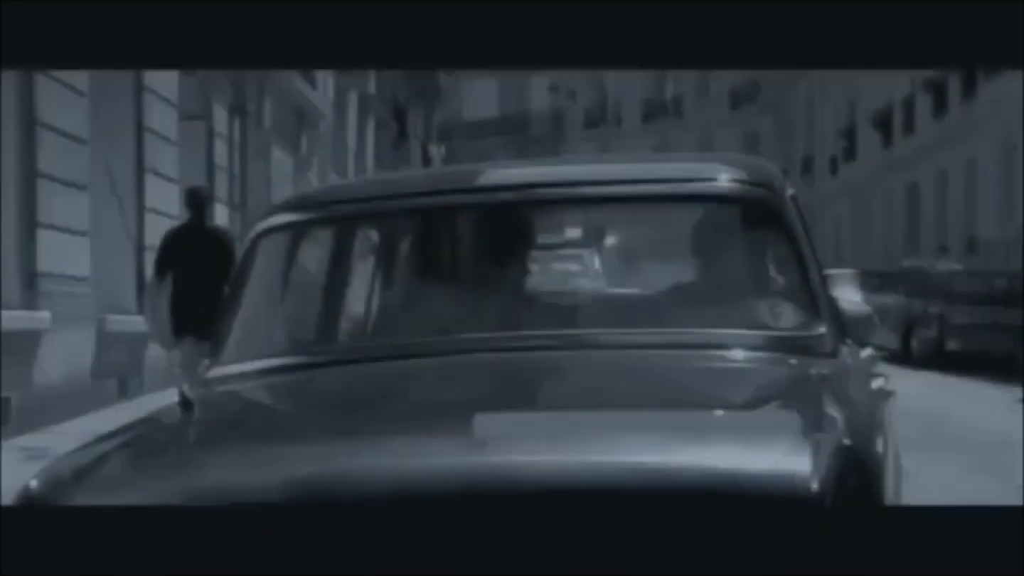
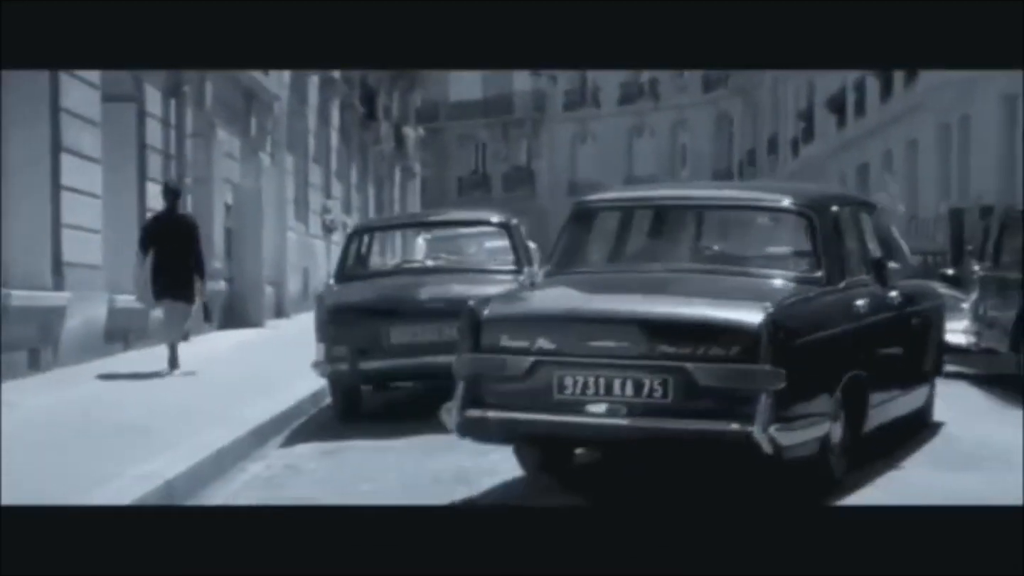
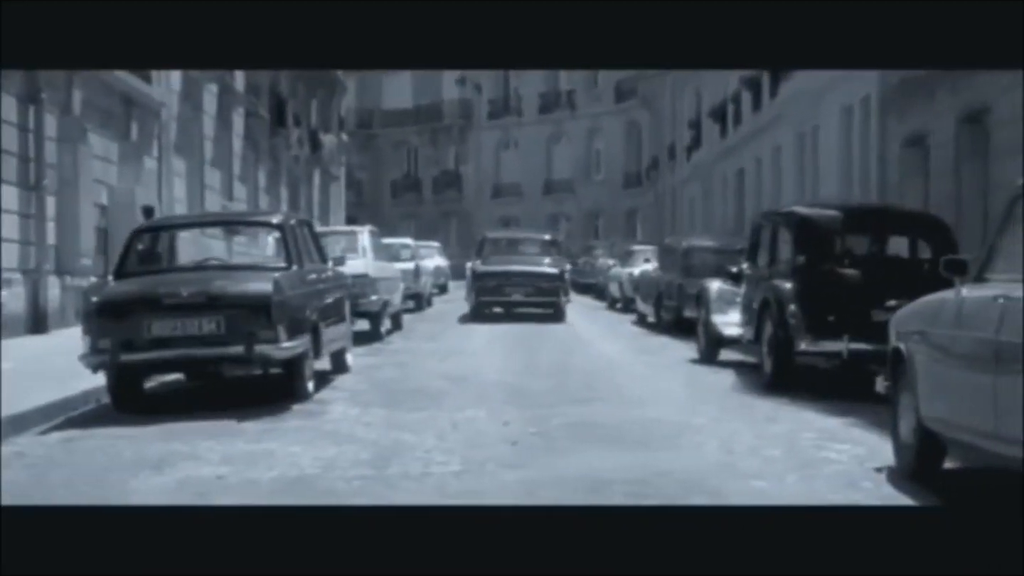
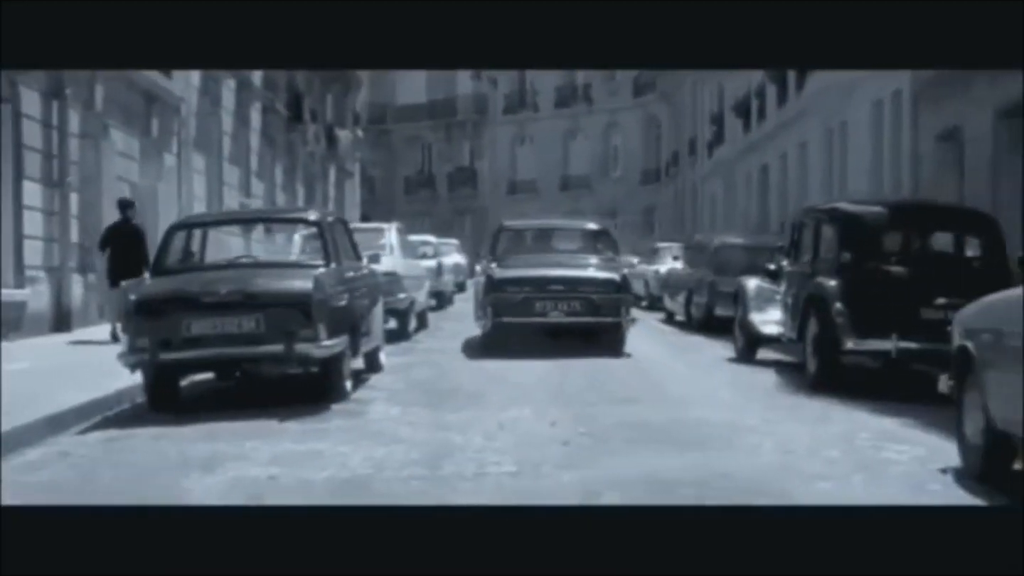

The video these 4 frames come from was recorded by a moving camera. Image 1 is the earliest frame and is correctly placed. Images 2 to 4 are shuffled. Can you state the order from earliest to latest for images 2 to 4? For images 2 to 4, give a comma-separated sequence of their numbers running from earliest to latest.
2, 4, 3
